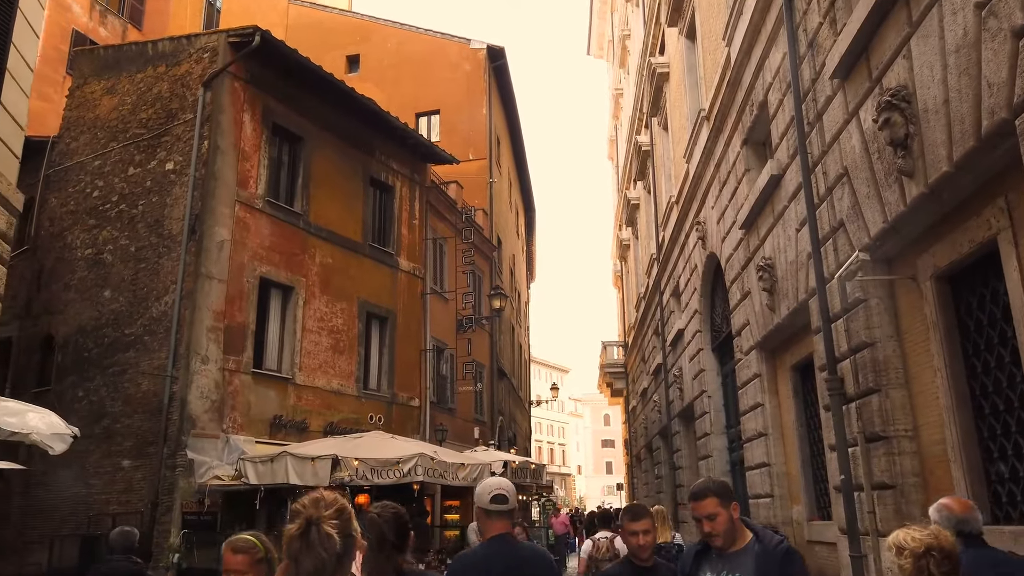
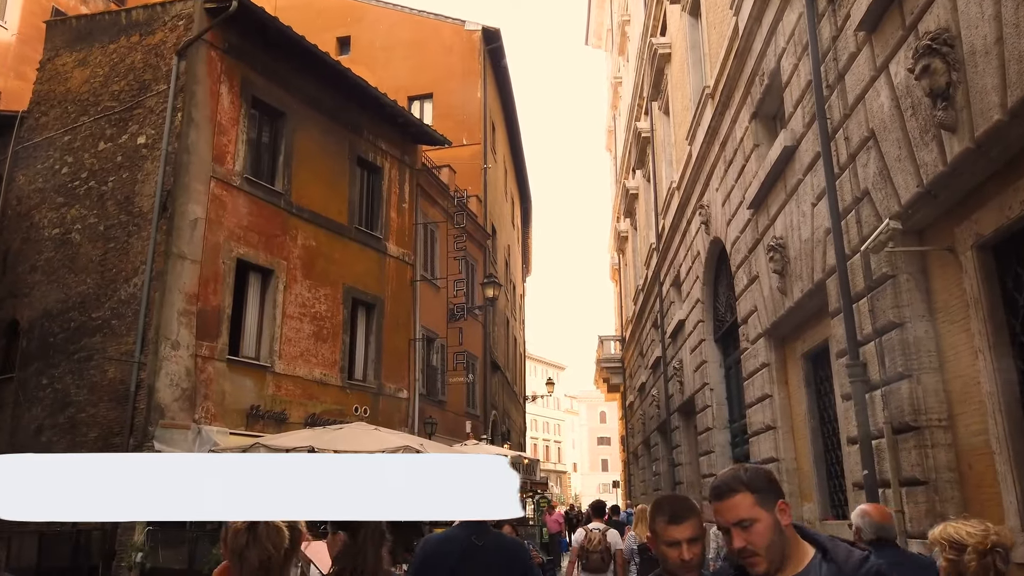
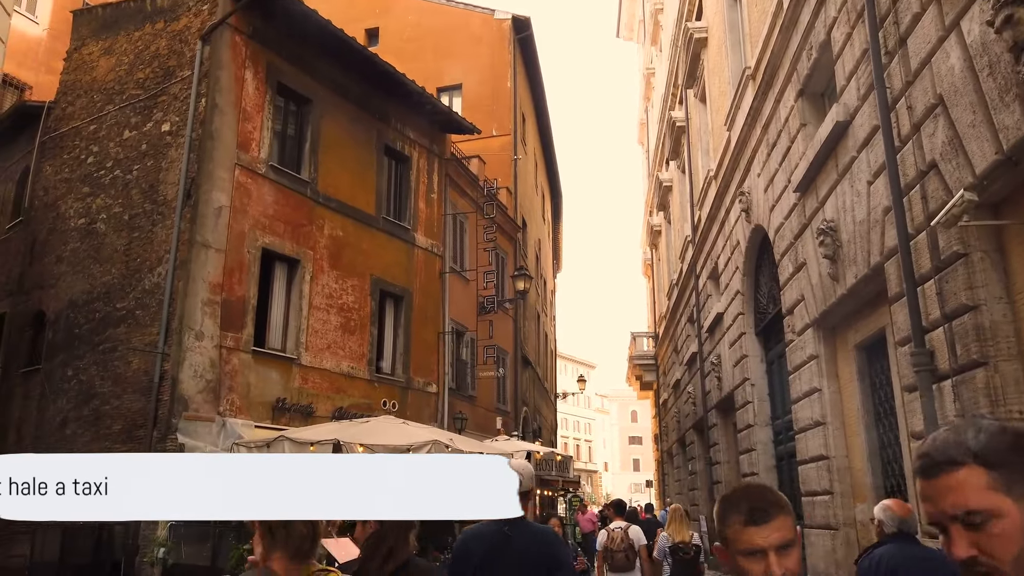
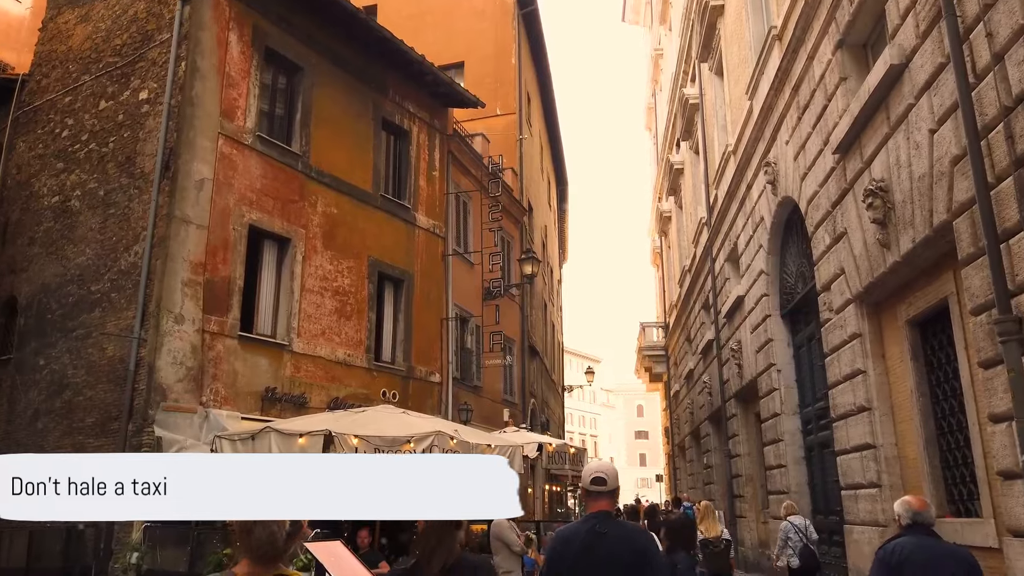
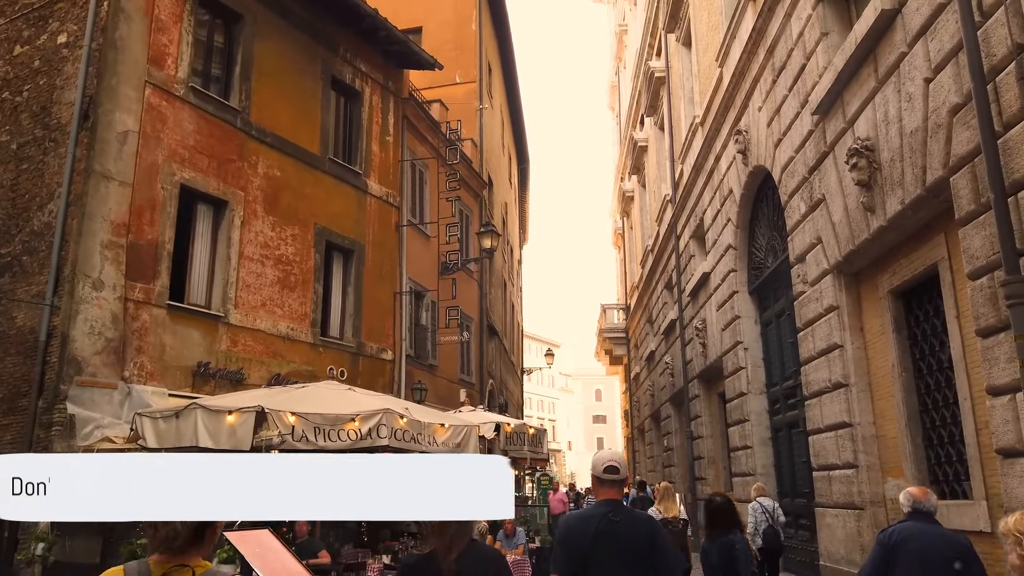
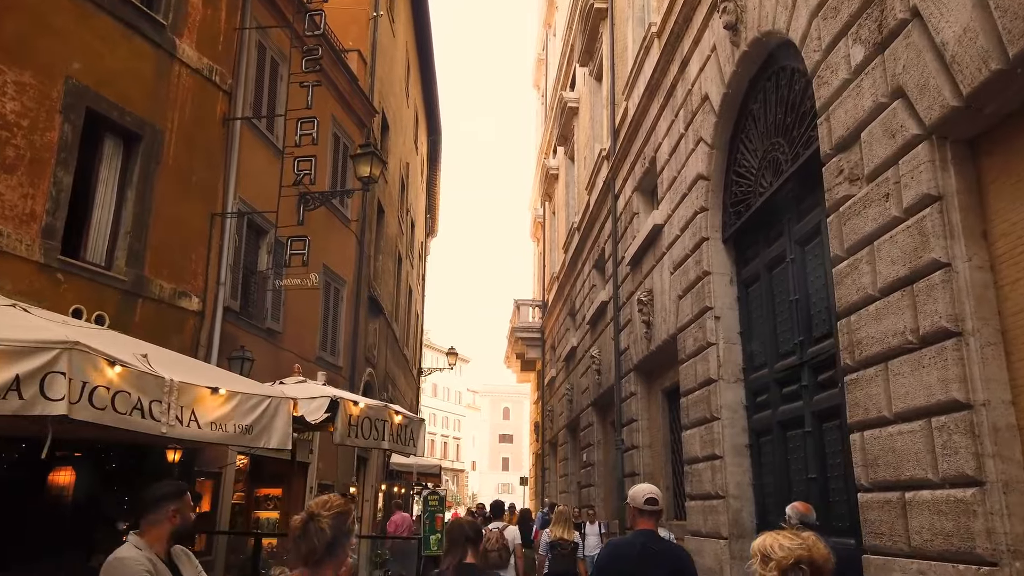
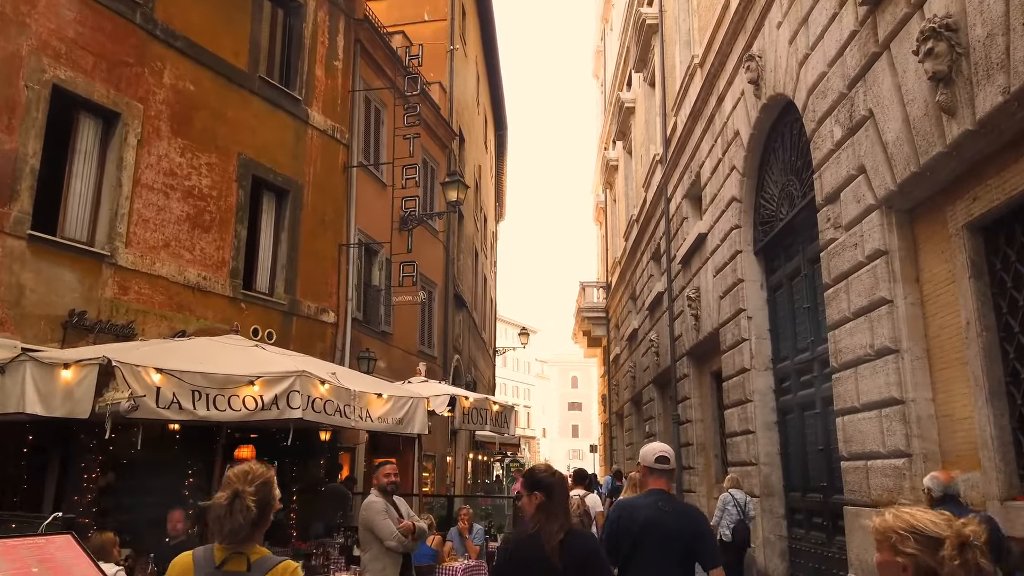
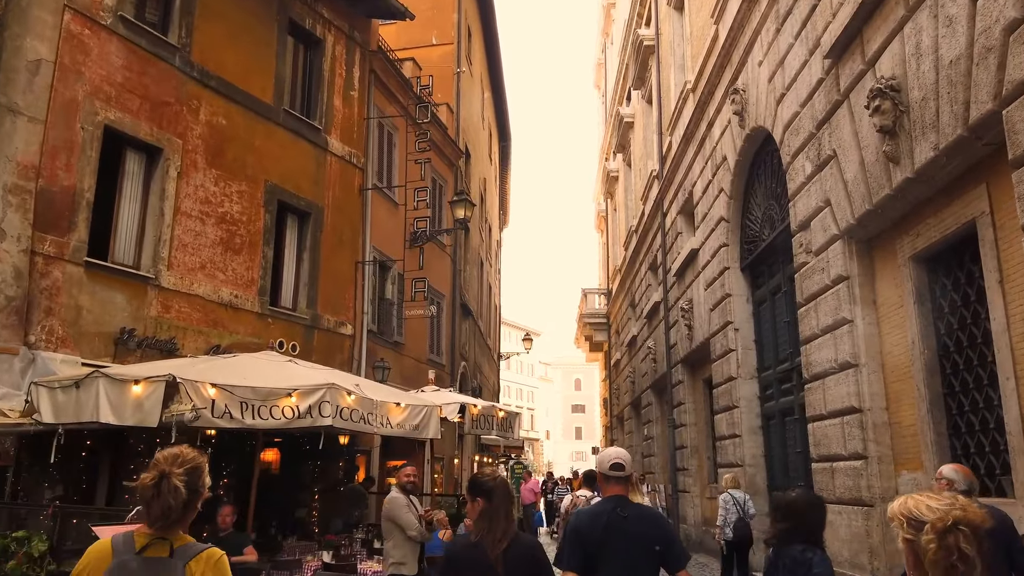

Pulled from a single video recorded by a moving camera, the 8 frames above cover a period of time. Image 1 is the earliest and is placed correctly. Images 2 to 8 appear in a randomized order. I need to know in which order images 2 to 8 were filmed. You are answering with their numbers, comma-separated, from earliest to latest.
2, 3, 4, 5, 8, 7, 6
